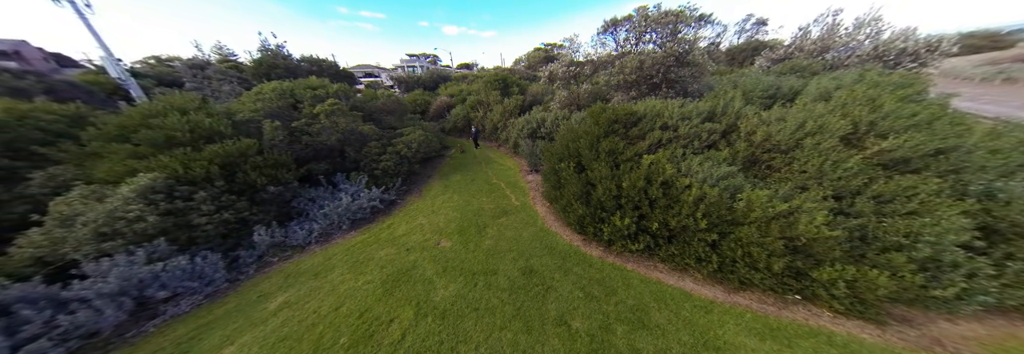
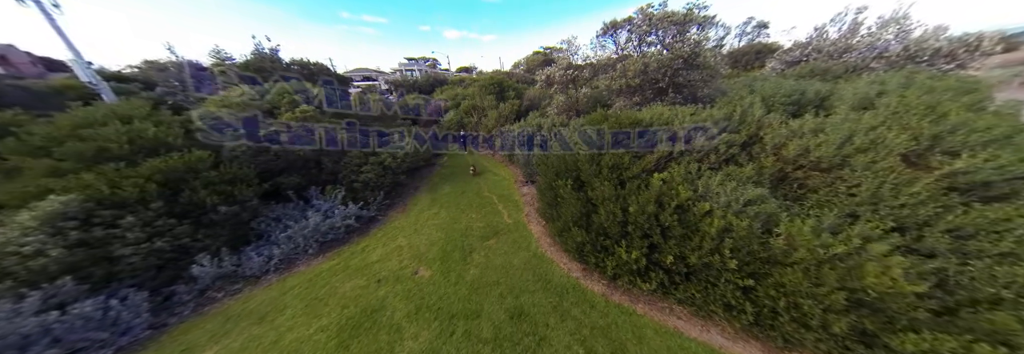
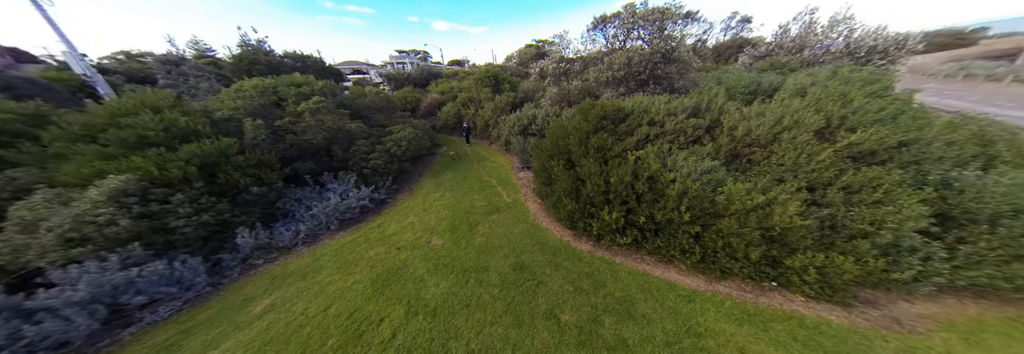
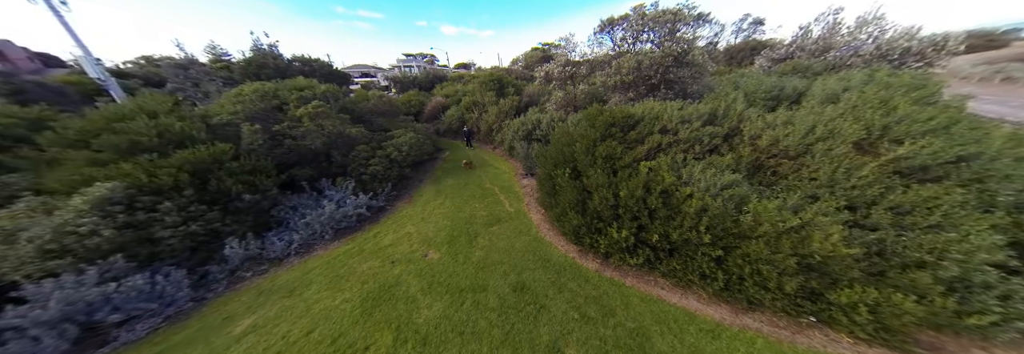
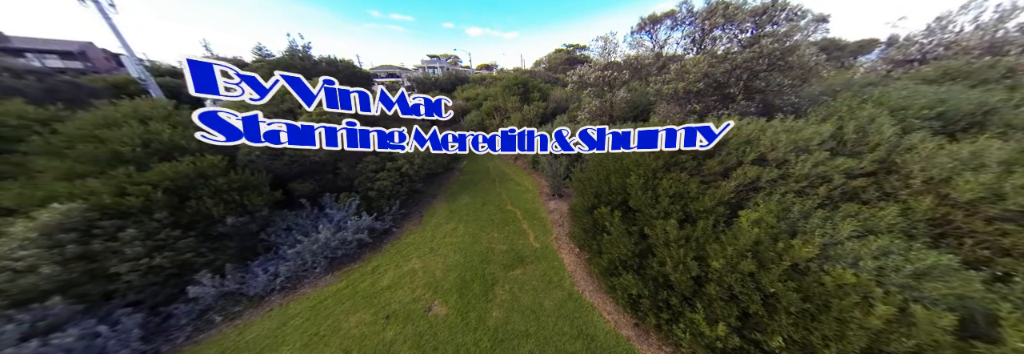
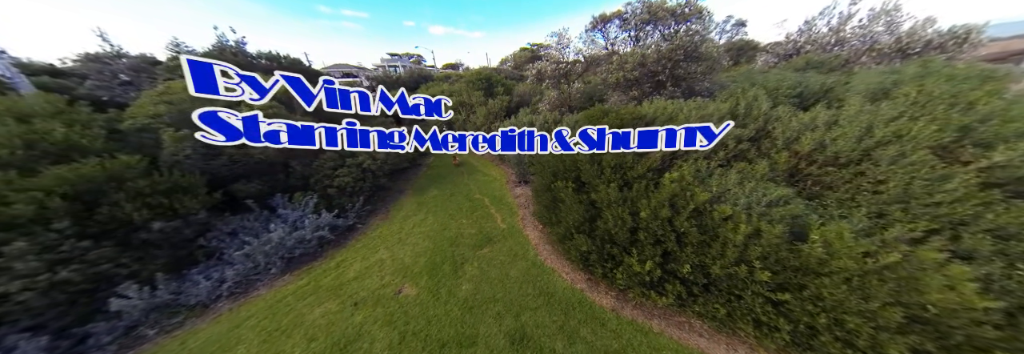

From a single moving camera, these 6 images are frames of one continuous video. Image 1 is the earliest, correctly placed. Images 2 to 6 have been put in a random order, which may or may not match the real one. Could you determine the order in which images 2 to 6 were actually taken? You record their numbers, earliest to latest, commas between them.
3, 4, 2, 6, 5
